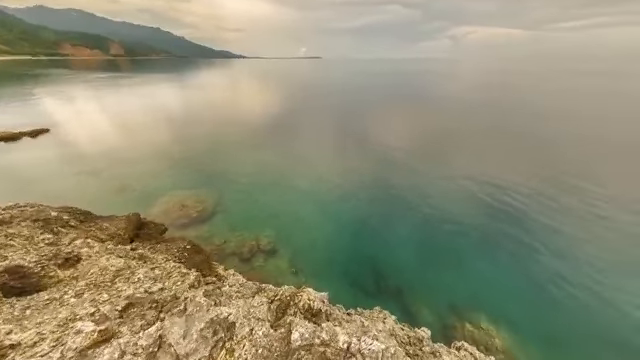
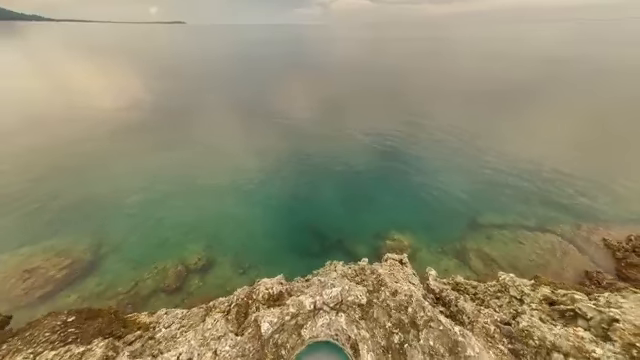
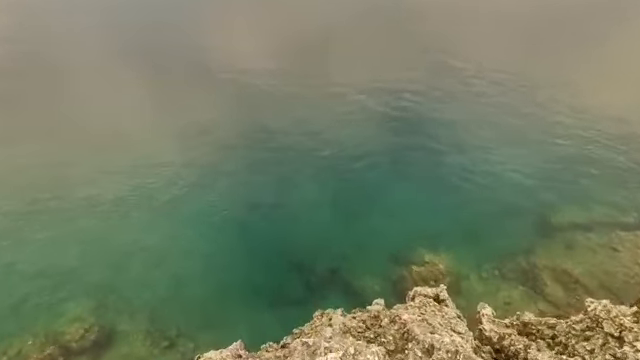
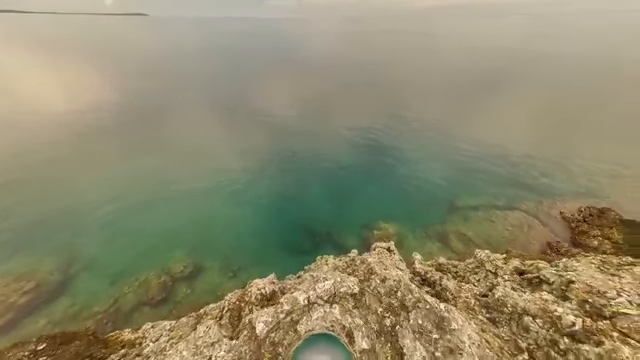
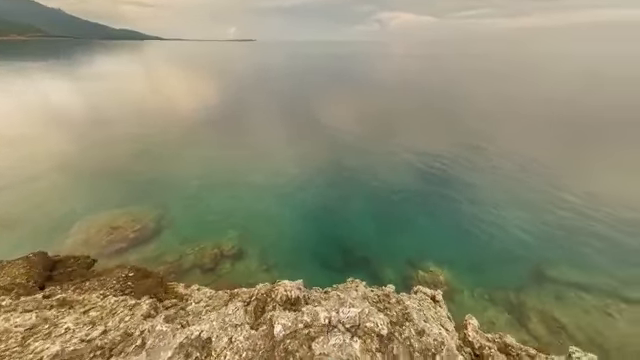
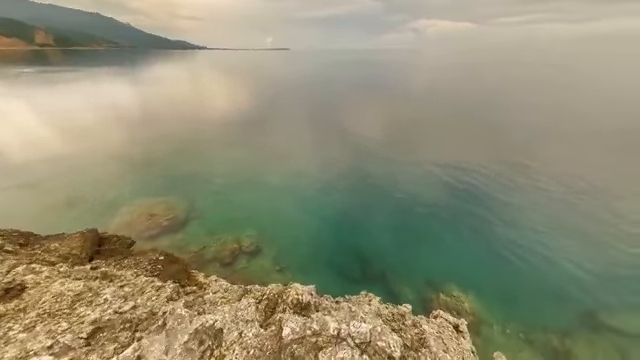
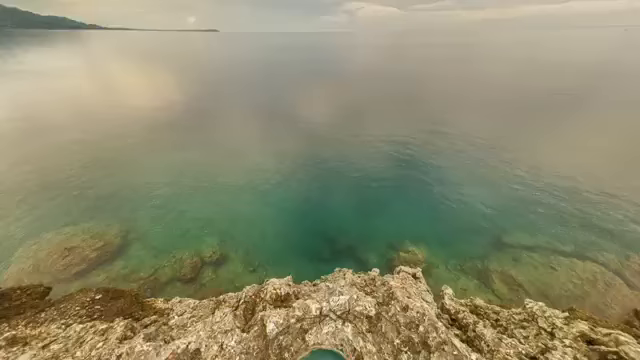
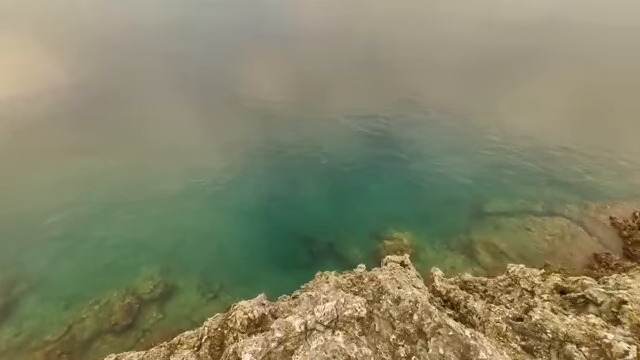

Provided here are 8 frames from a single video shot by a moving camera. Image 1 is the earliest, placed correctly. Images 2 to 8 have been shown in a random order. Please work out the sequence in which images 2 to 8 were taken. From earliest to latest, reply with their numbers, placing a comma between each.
6, 5, 7, 2, 4, 8, 3
